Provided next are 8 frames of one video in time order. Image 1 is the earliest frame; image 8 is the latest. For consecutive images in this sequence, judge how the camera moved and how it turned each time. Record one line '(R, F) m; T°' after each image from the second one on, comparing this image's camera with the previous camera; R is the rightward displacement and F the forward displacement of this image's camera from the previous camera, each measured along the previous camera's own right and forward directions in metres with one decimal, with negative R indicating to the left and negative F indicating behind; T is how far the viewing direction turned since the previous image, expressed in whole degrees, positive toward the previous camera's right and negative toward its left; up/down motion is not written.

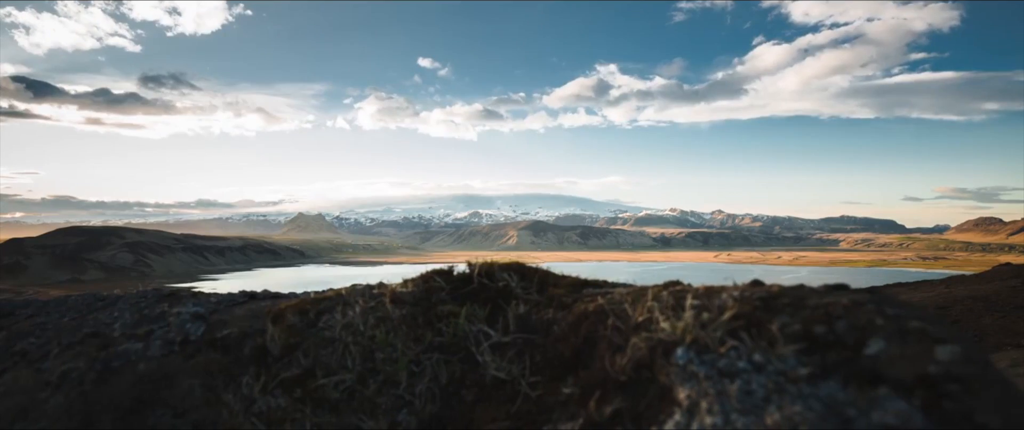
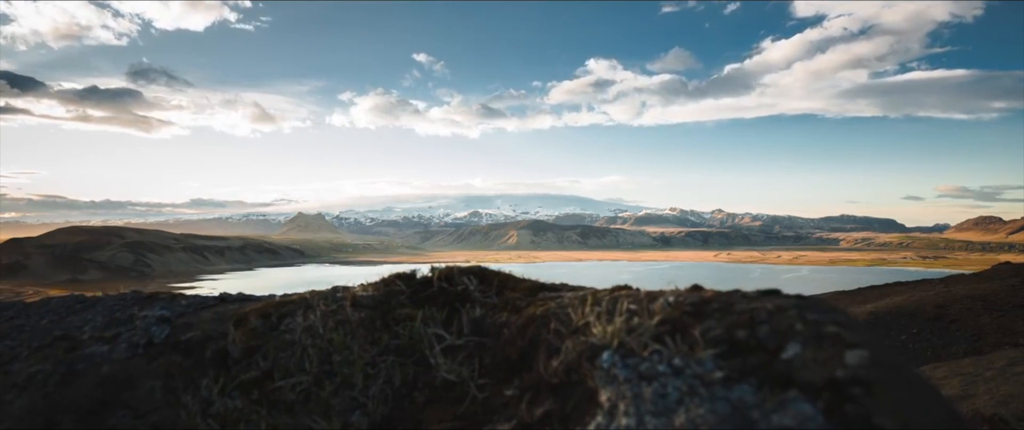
(+0.5, -0.1) m; 0°
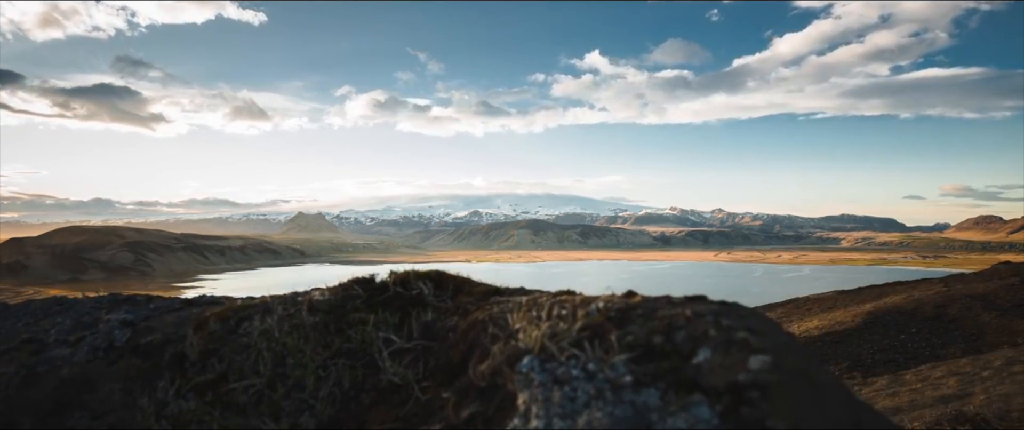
(+0.5, -0.2) m; 0°
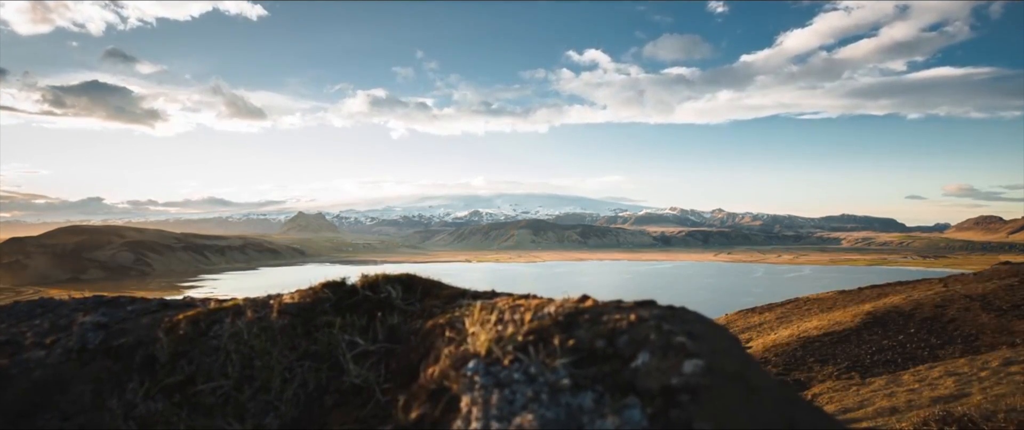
(+0.4, -0.1) m; 0°
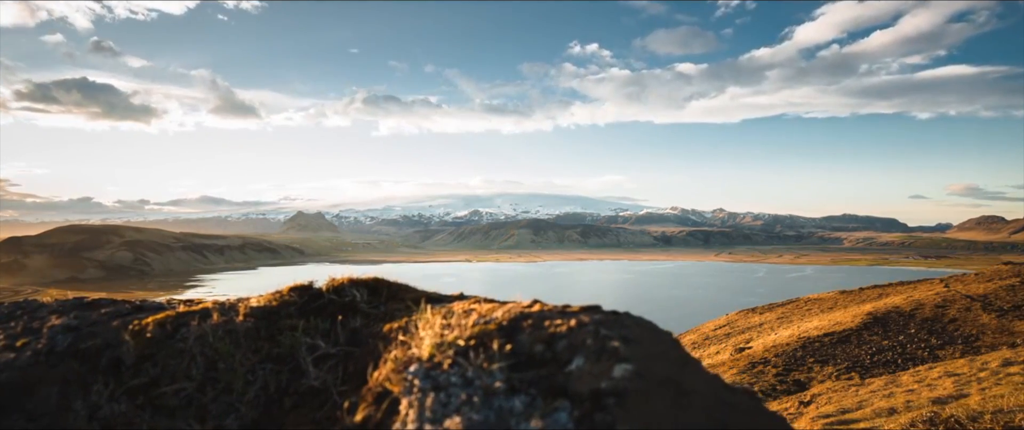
(+0.5, -0.1) m; 0°
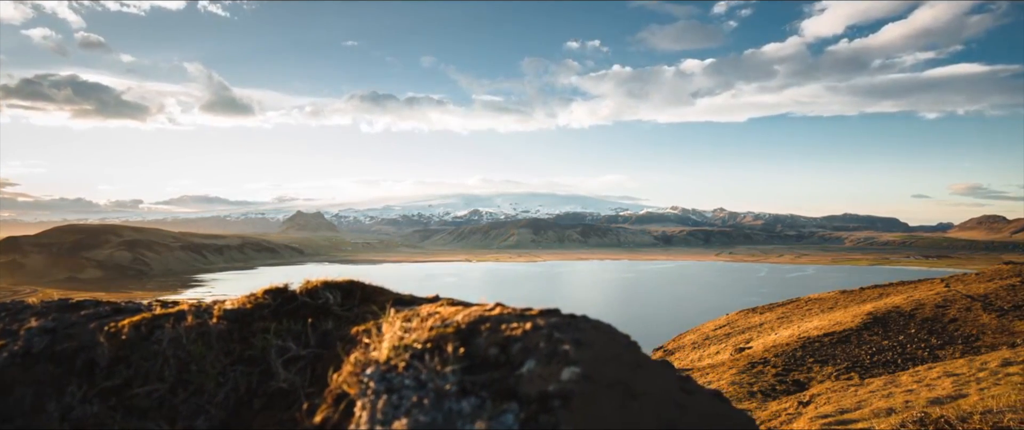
(+0.4, -0.1) m; 0°
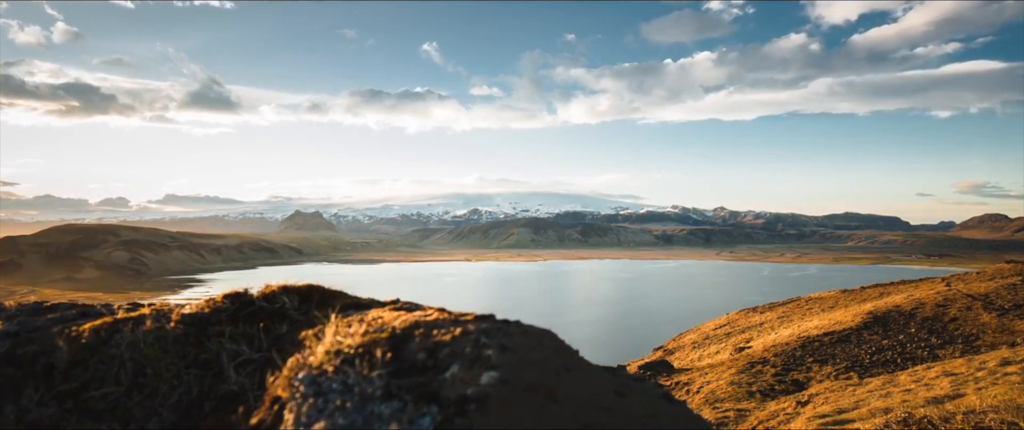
(+0.6, -0.1) m; 0°
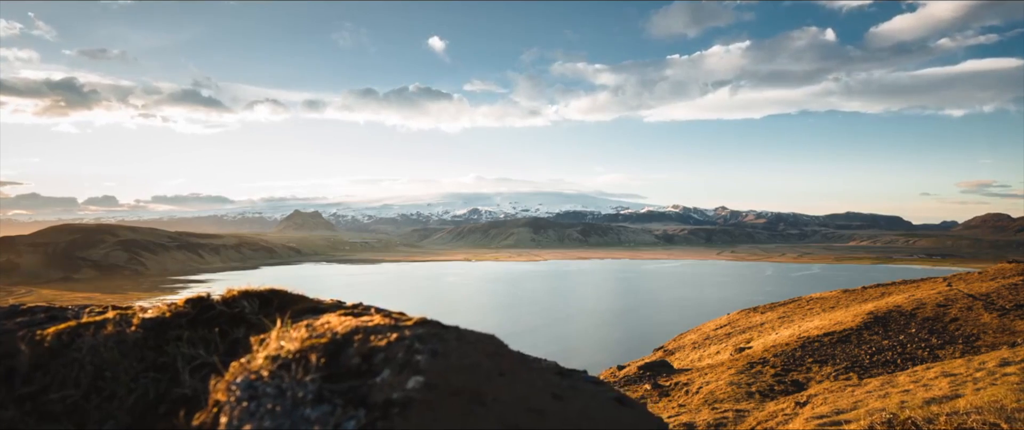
(+0.6, -0.1) m; 0°
